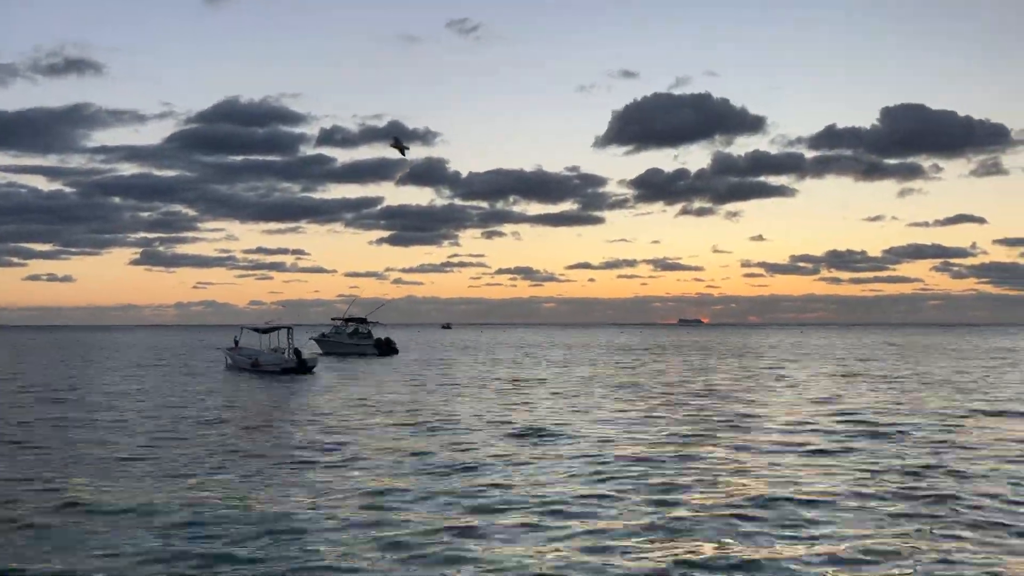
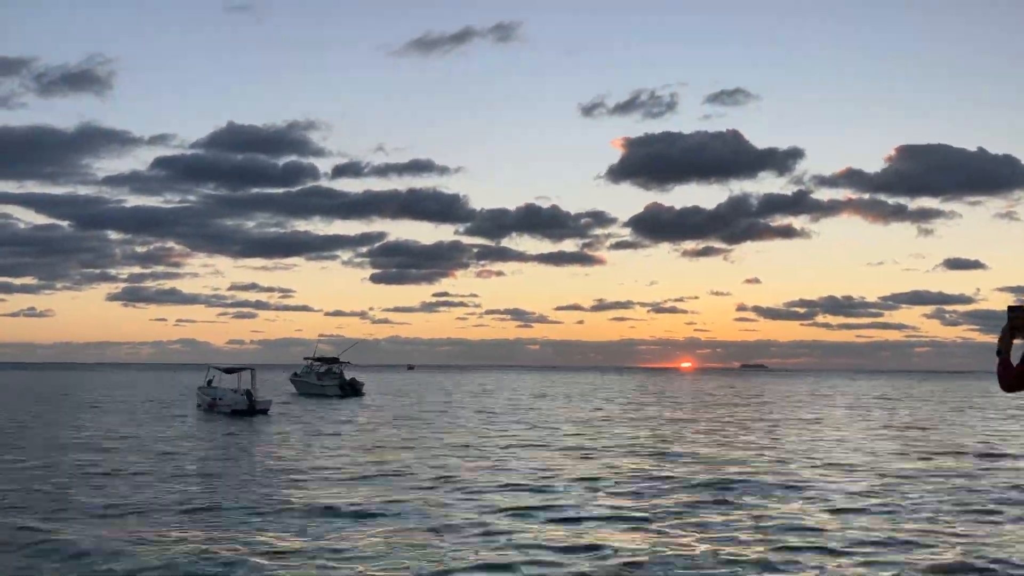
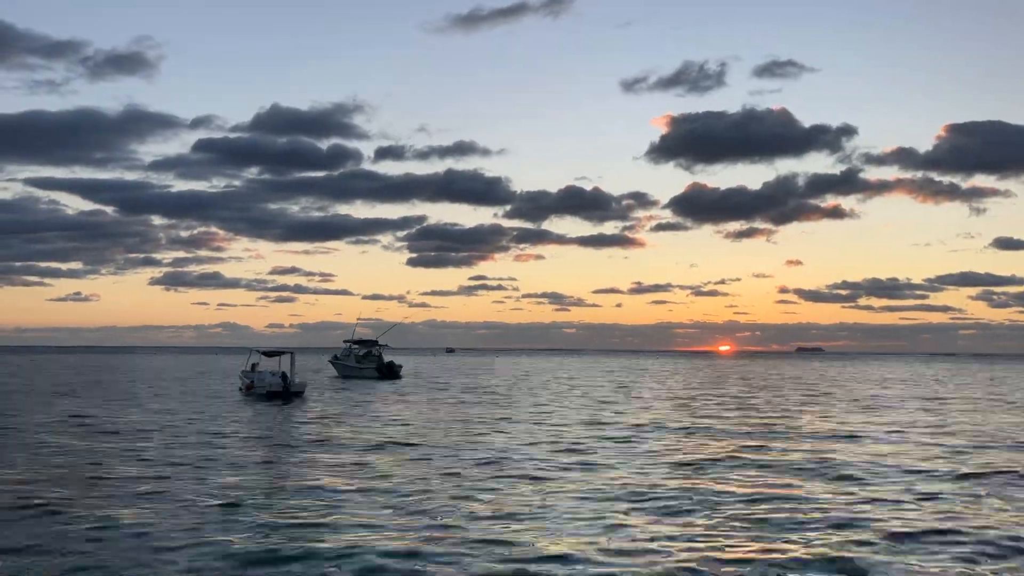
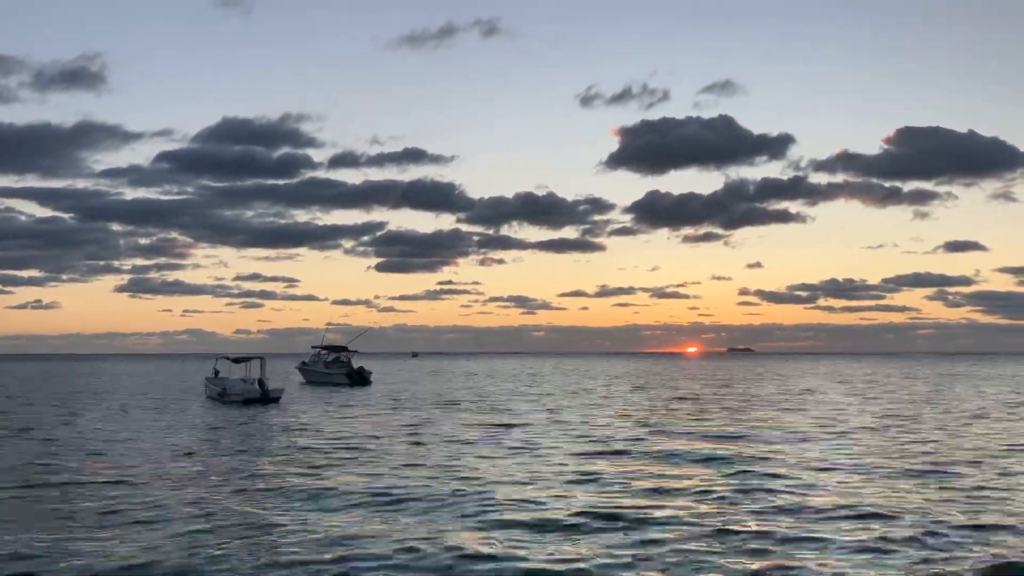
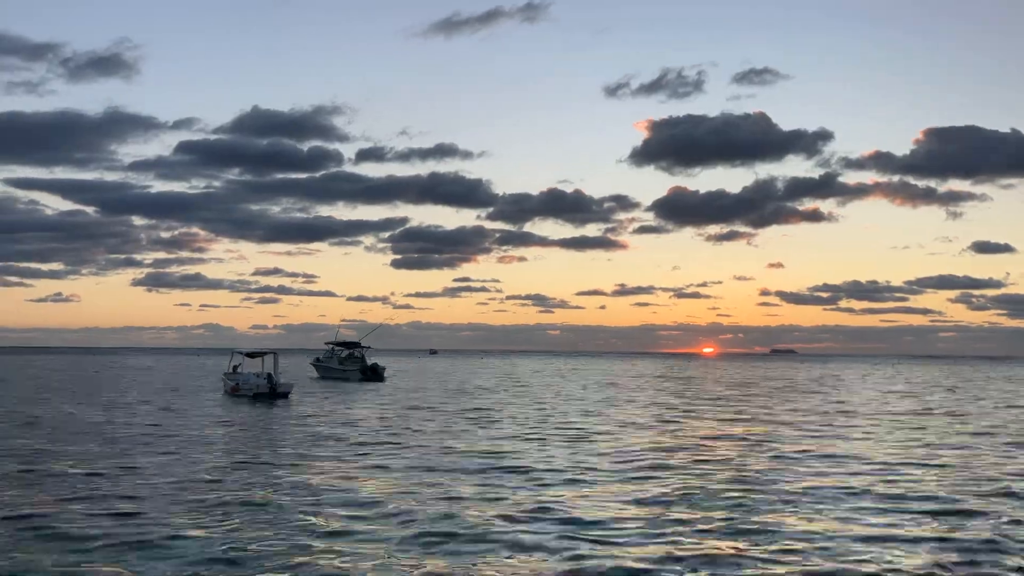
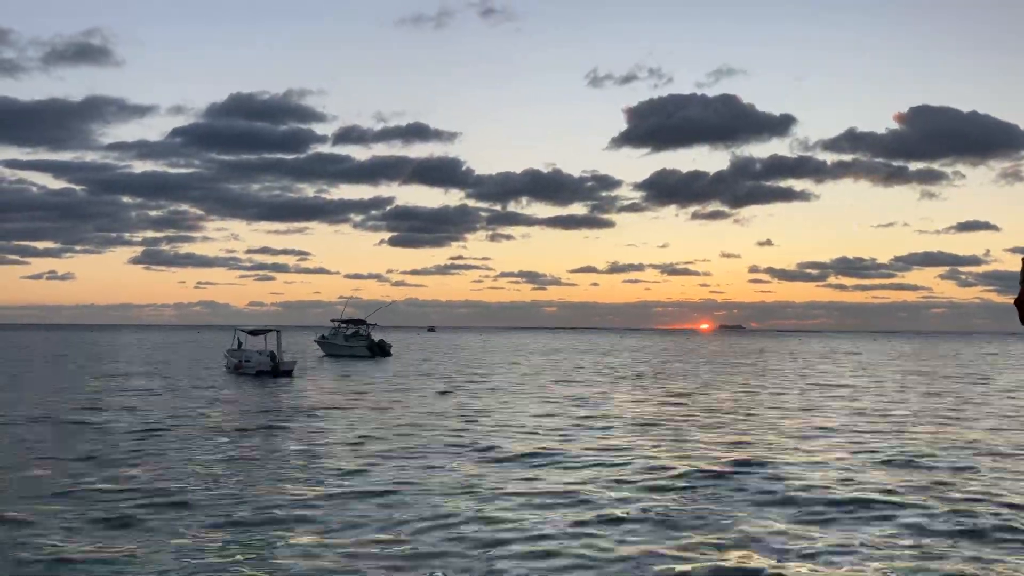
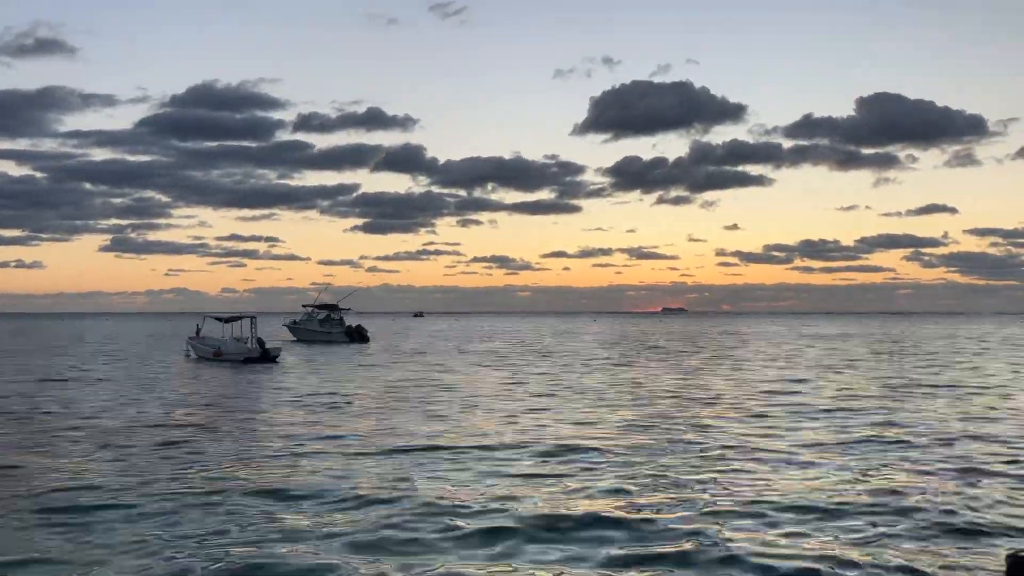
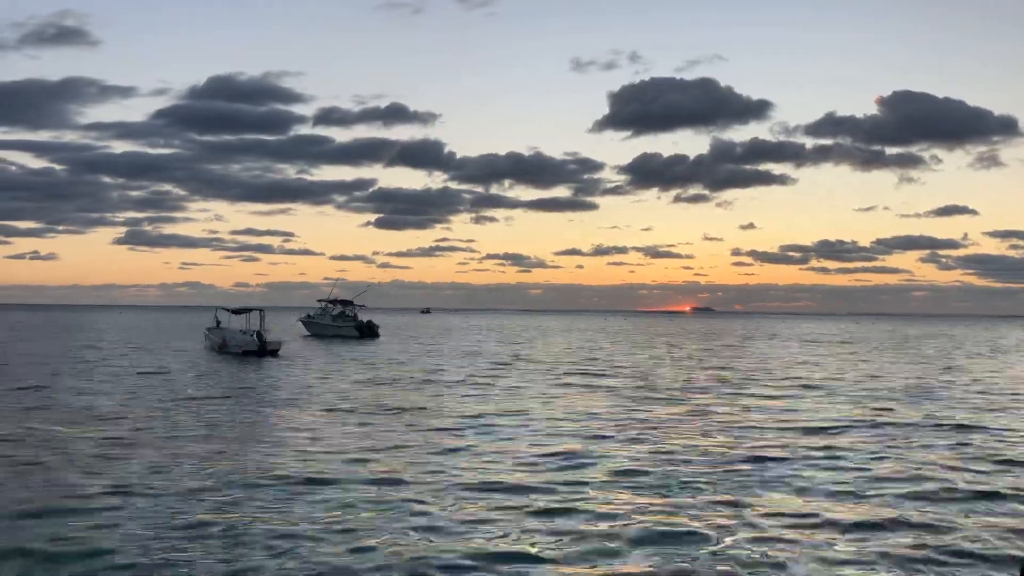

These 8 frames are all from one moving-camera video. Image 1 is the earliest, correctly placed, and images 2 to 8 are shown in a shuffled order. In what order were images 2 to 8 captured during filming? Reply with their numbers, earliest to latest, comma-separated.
7, 8, 6, 4, 2, 5, 3
